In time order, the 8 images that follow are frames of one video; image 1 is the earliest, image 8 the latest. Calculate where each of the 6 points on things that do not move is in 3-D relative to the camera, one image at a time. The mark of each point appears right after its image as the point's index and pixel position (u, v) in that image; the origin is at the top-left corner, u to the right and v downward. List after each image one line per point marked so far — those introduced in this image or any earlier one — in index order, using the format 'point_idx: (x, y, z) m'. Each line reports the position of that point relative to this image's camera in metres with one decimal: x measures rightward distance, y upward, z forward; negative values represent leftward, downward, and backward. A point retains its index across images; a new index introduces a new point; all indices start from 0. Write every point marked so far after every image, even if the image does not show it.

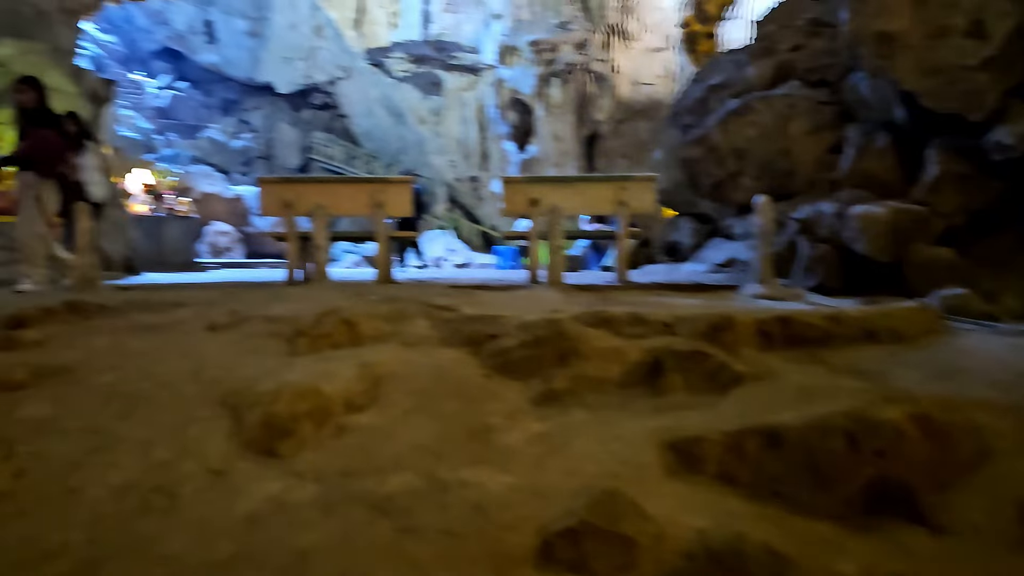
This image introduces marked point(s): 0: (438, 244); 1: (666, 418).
0: (-1.7, +1.0, +19.3) m
1: (+0.5, -0.4, +2.7) m
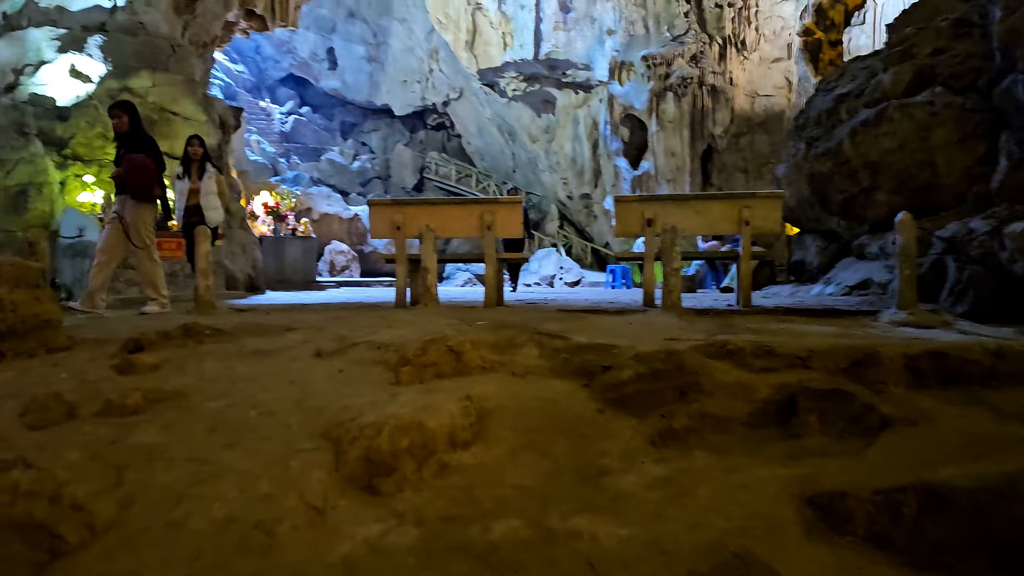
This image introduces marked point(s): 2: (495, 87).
0: (+0.9, +0.6, +19.2) m
1: (+0.8, -0.5, +2.4) m
2: (-0.4, +4.8, +19.6) m
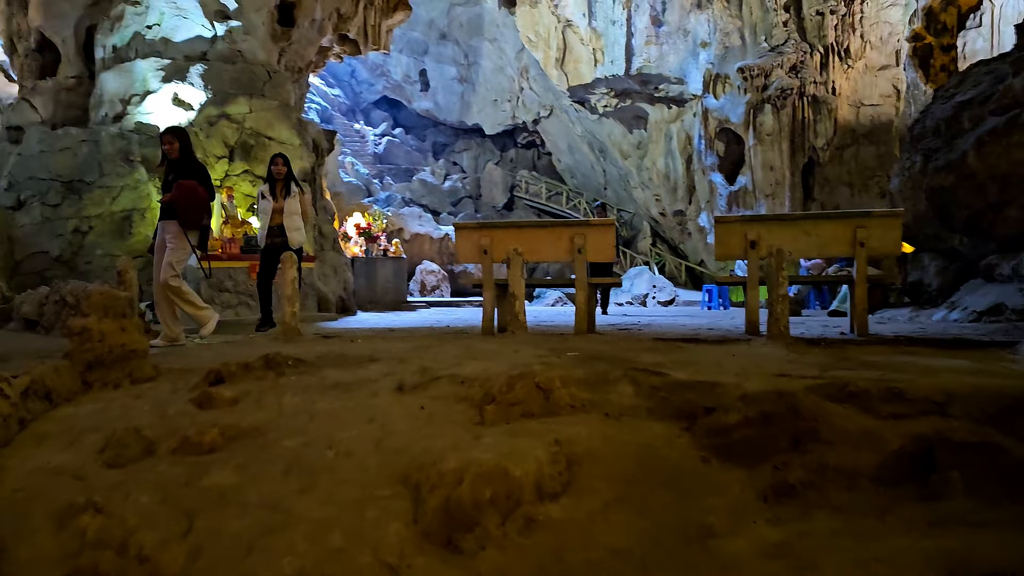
0: (+2.9, +0.2, +18.7) m
1: (+1.1, -0.6, +2.0) m
2: (+1.7, +4.3, +19.4) m
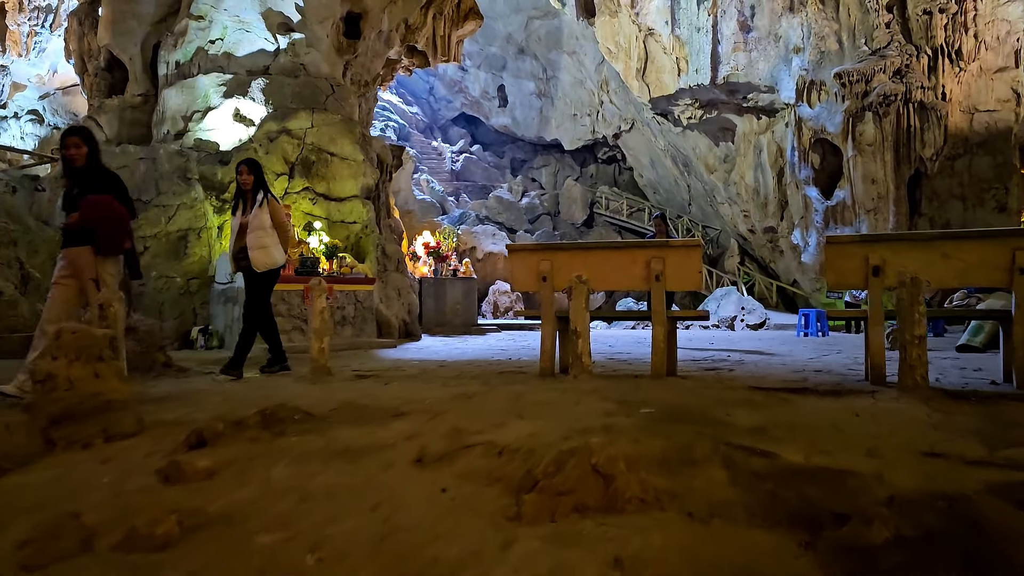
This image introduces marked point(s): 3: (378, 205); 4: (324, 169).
0: (+4.6, -0.3, +17.6) m
1: (+1.1, -0.7, +1.1) m
2: (+3.5, +3.8, +18.5) m
3: (-1.7, +1.1, +10.9) m
4: (-2.2, +1.4, +9.9) m
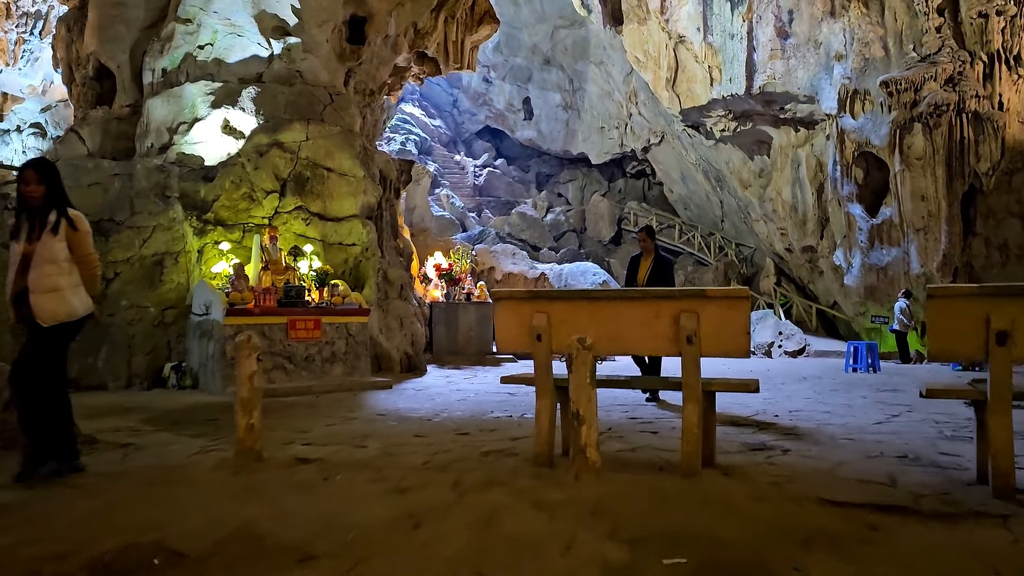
0: (+5.0, -0.8, +16.4) m
1: (+0.9, -0.9, +0.1) m
2: (+4.0, +3.4, +17.4) m
3: (-1.6, +0.7, +10.0) m
4: (-2.1, +1.1, +9.0) m
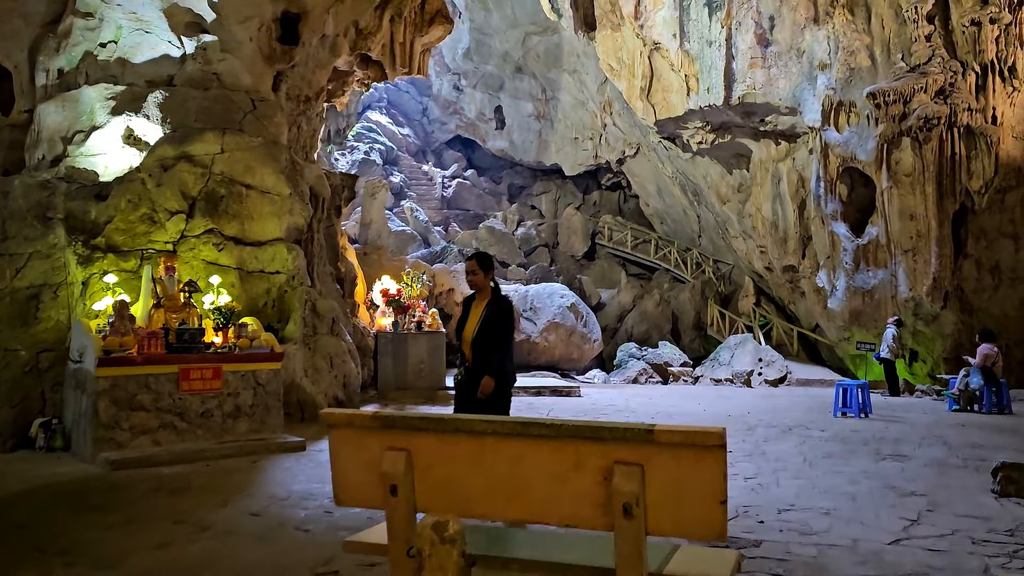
0: (+4.3, -1.2, +15.4) m
1: (+0.6, -1.2, -1.0) m
2: (+3.2, +2.9, +16.4) m
3: (-2.1, +0.4, +8.8) m
4: (-2.6, +0.8, +7.8) m
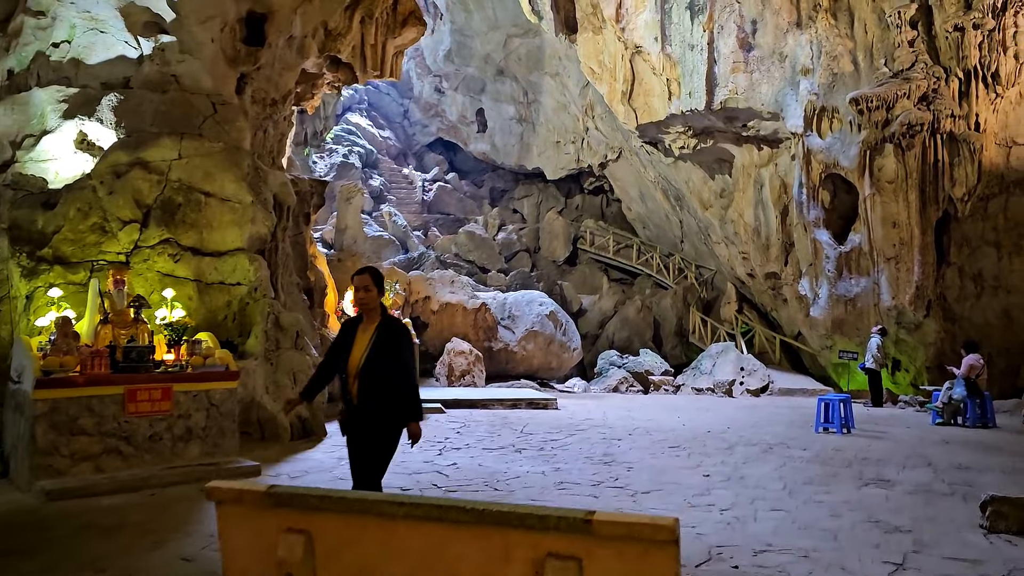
0: (+3.9, -1.3, +15.1) m
1: (+0.5, -1.3, -1.3) m
2: (+2.8, +2.8, +16.1) m
3: (-2.4, +0.3, +8.4) m
4: (-2.9, +0.7, +7.4) m
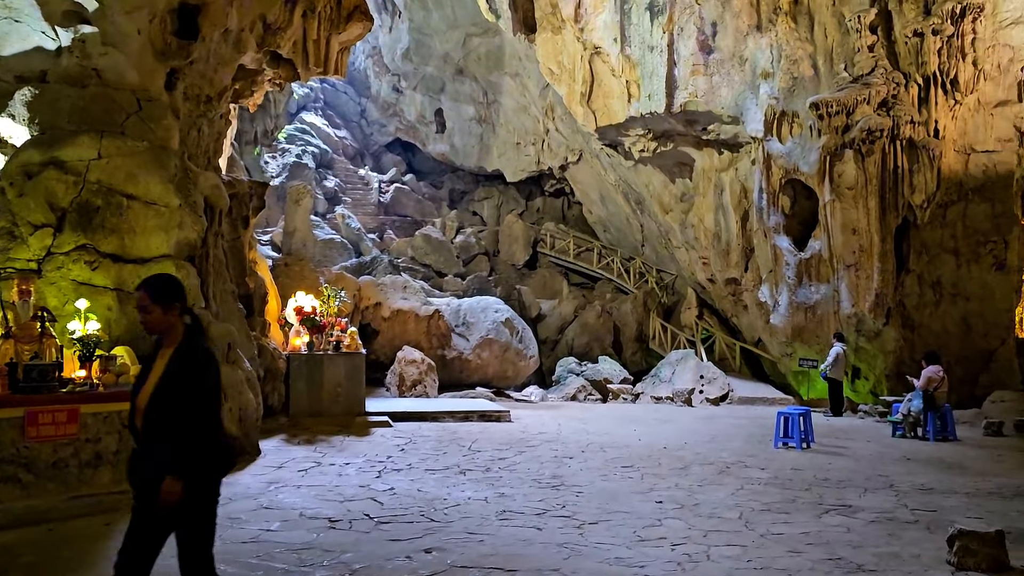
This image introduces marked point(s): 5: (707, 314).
0: (+3.1, -1.5, +14.9) m
1: (+0.4, -1.3, -1.7) m
2: (+2.0, +2.7, +15.8) m
3: (-2.9, +0.2, +7.9) m
4: (-3.3, +0.6, +6.9) m
5: (+4.2, -0.6, +18.2) m
